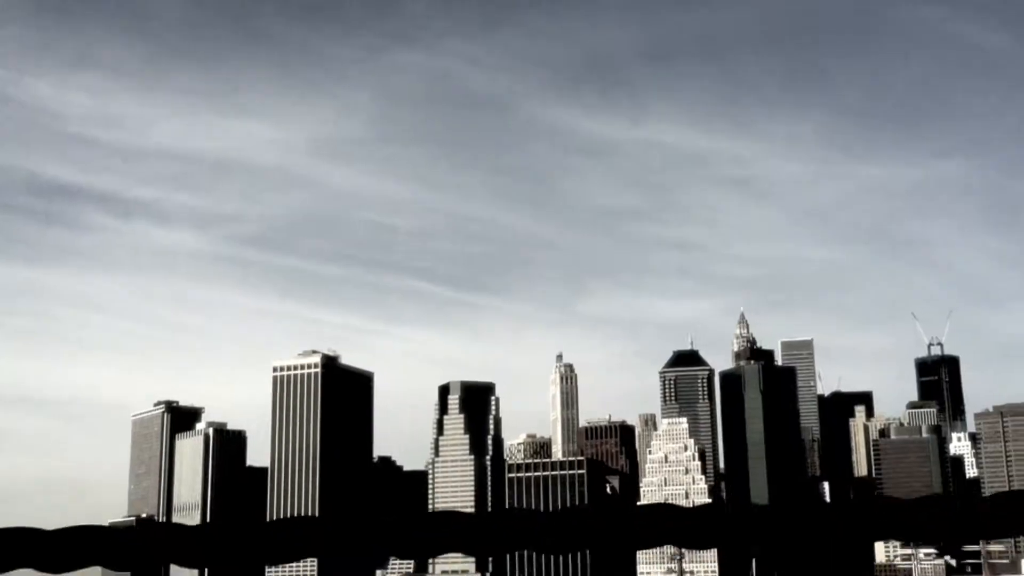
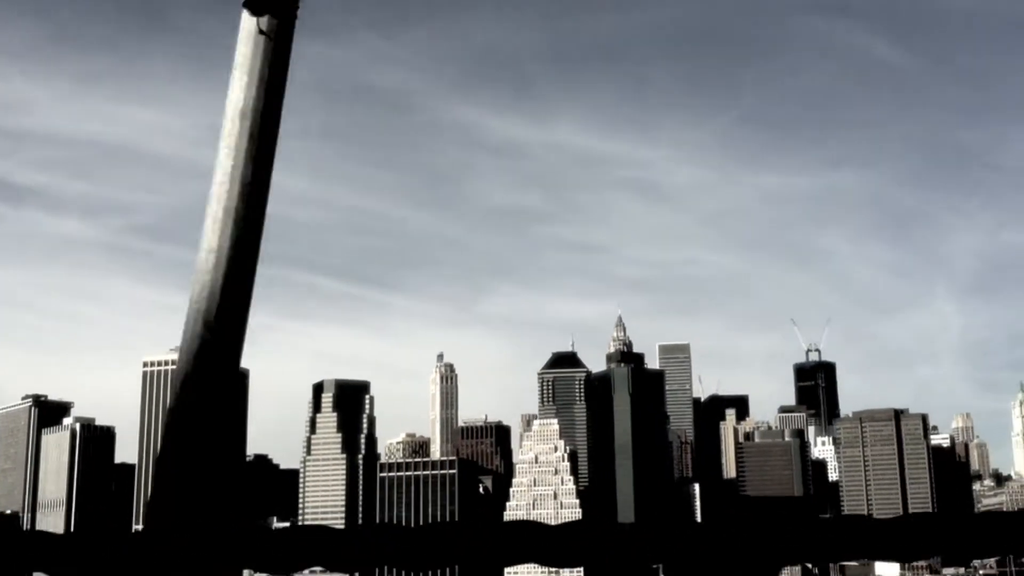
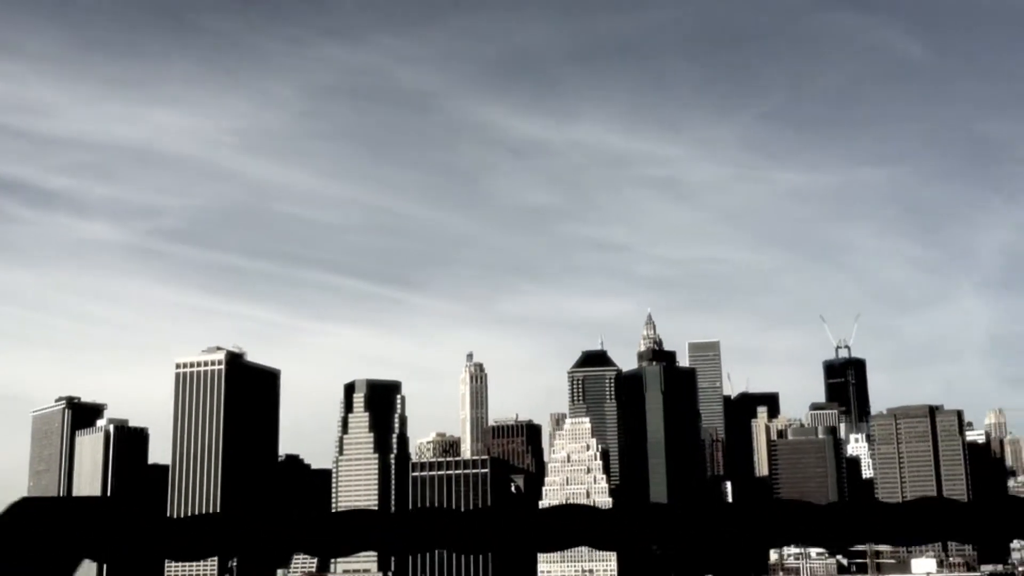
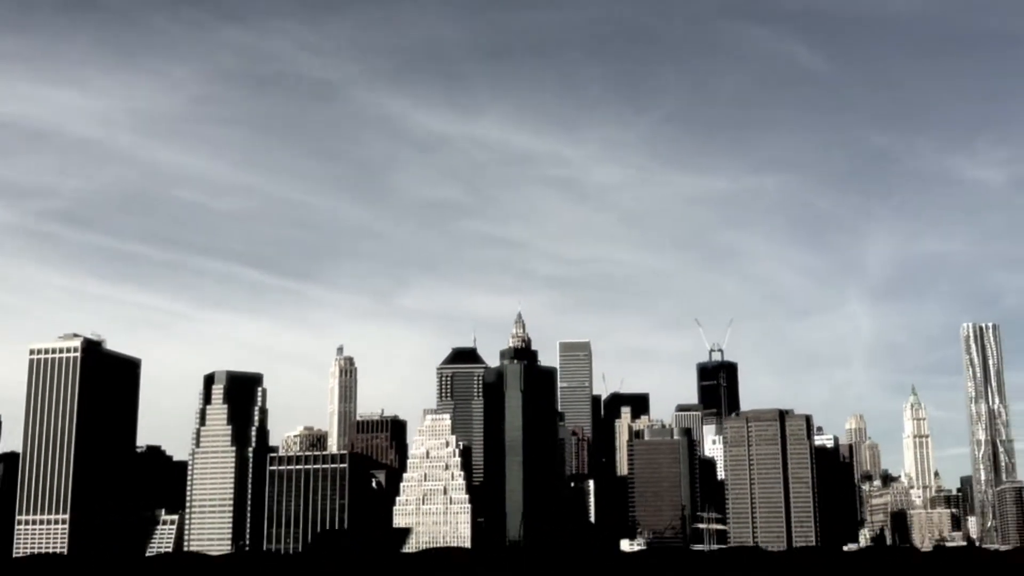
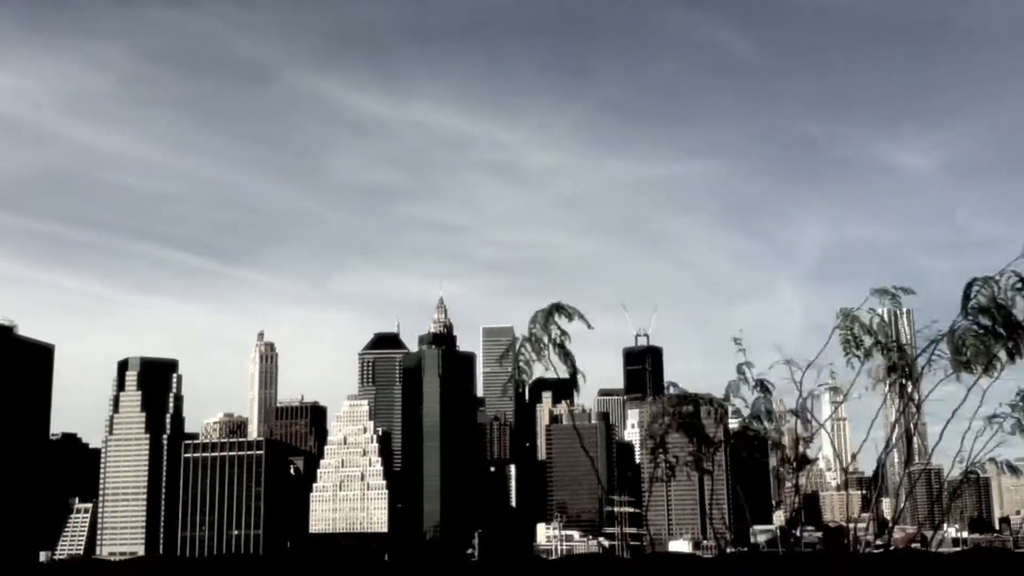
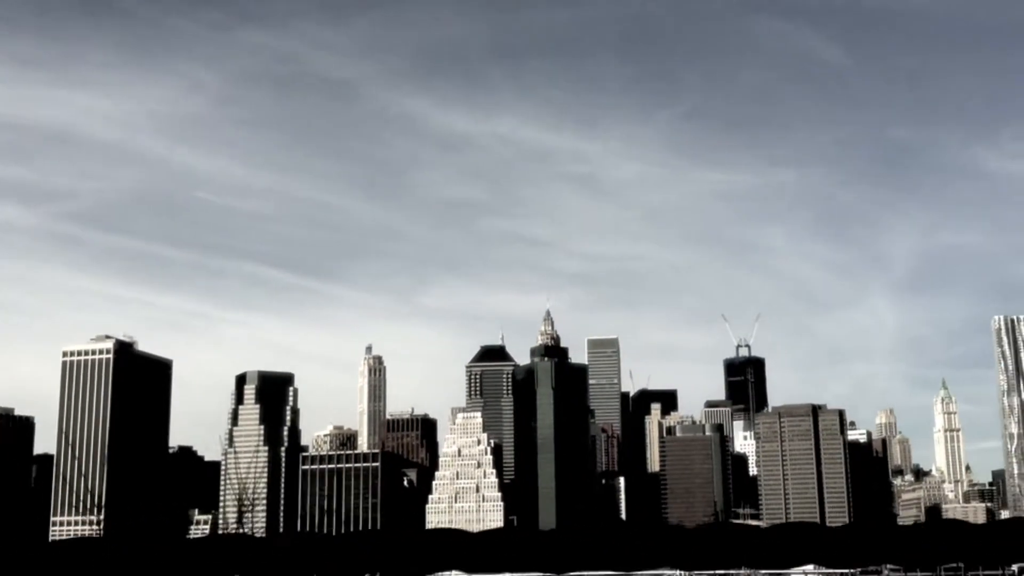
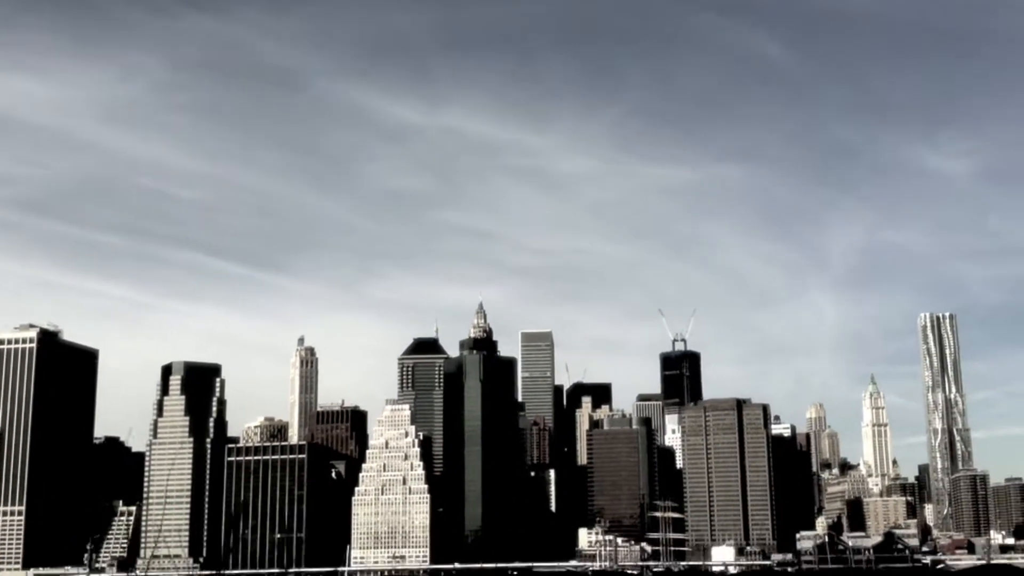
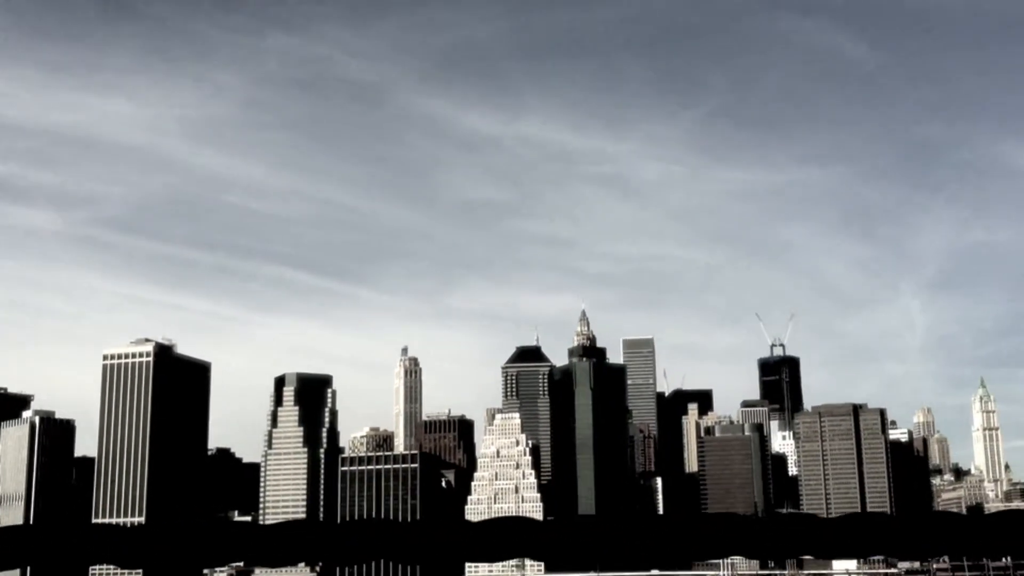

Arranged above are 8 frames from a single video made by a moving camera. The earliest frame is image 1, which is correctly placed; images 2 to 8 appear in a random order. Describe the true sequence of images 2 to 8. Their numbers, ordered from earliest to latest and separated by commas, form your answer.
3, 2, 8, 6, 4, 7, 5
